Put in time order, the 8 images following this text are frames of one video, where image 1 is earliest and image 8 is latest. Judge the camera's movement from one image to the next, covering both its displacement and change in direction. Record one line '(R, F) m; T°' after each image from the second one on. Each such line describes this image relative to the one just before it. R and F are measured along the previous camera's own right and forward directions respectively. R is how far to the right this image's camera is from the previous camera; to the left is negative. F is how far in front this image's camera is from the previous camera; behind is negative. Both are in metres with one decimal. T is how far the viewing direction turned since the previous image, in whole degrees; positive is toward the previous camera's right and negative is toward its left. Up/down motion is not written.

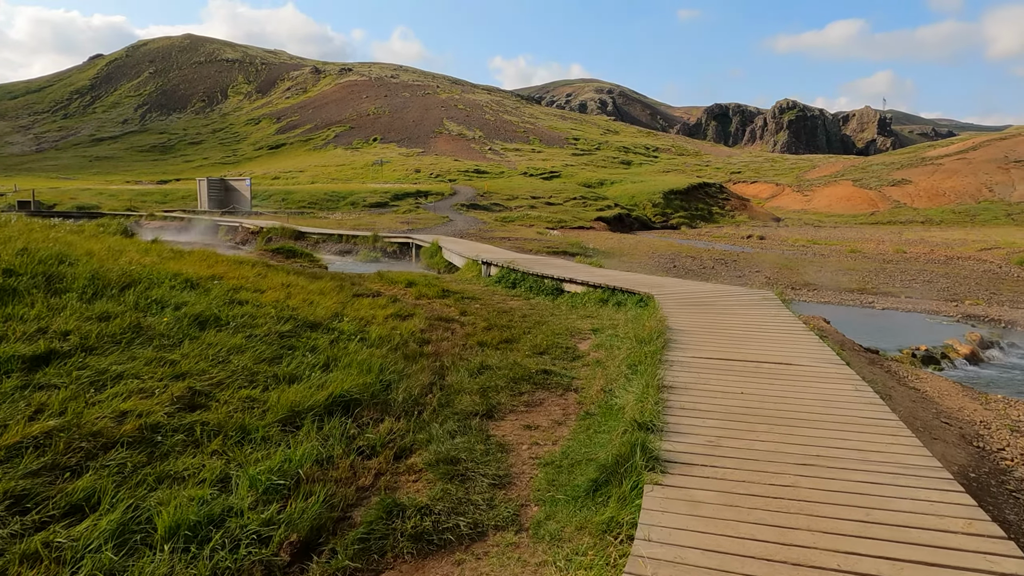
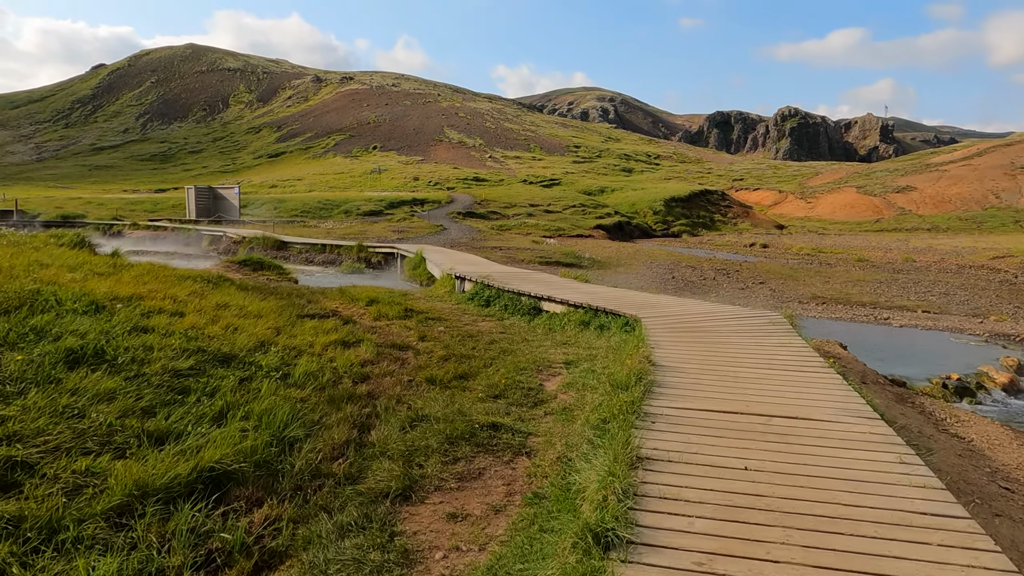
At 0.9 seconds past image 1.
(+0.5, +1.6) m; 0°
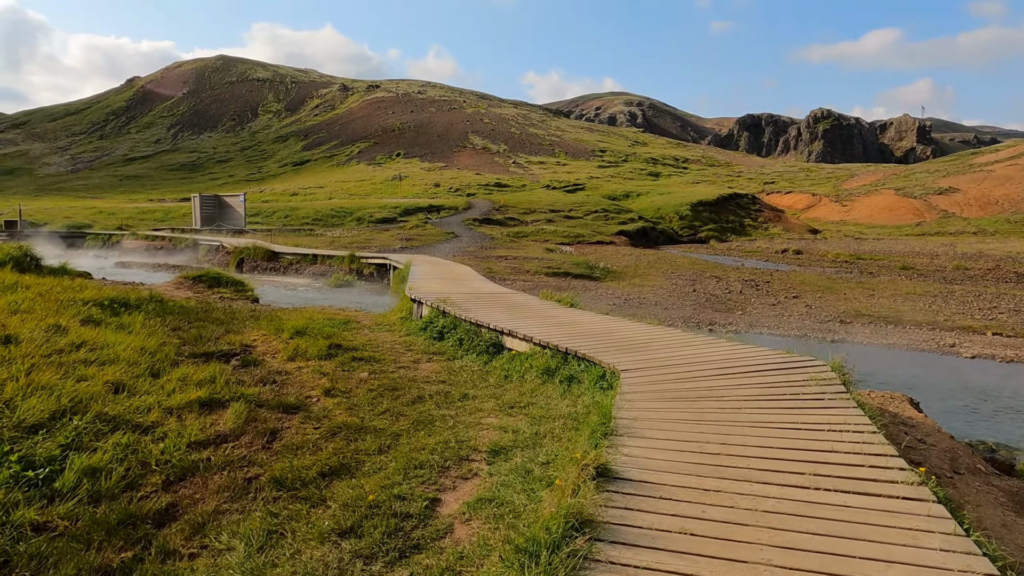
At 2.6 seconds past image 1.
(+1.0, +2.7) m; -2°
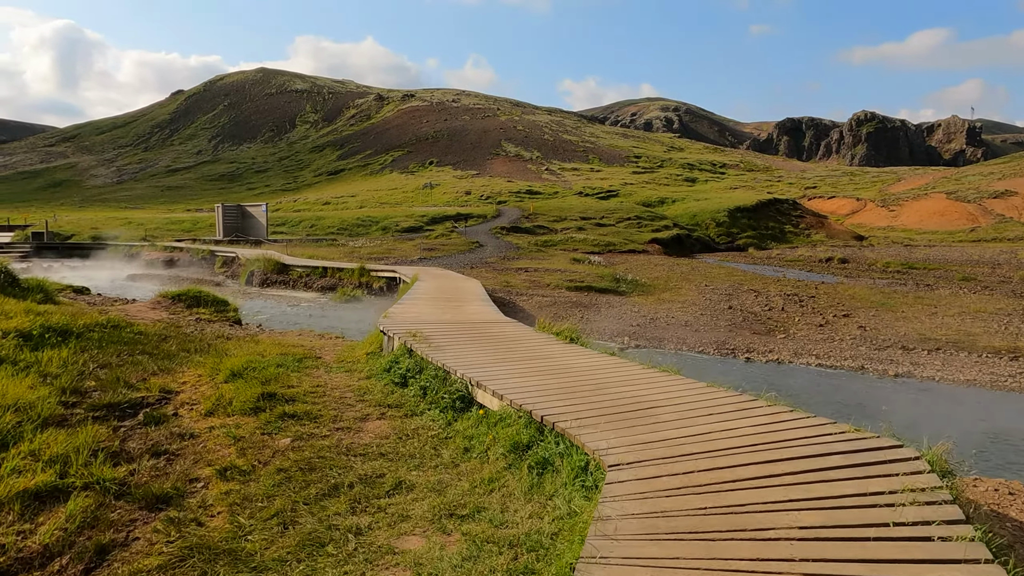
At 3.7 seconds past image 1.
(+0.6, +2.0) m; -3°
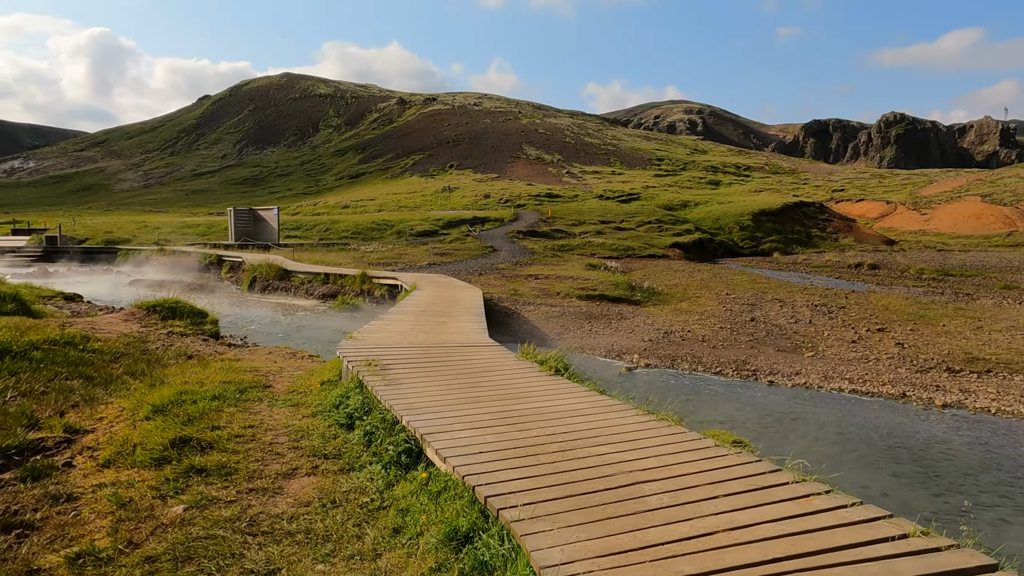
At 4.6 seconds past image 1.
(+0.5, +1.4) m; -2°
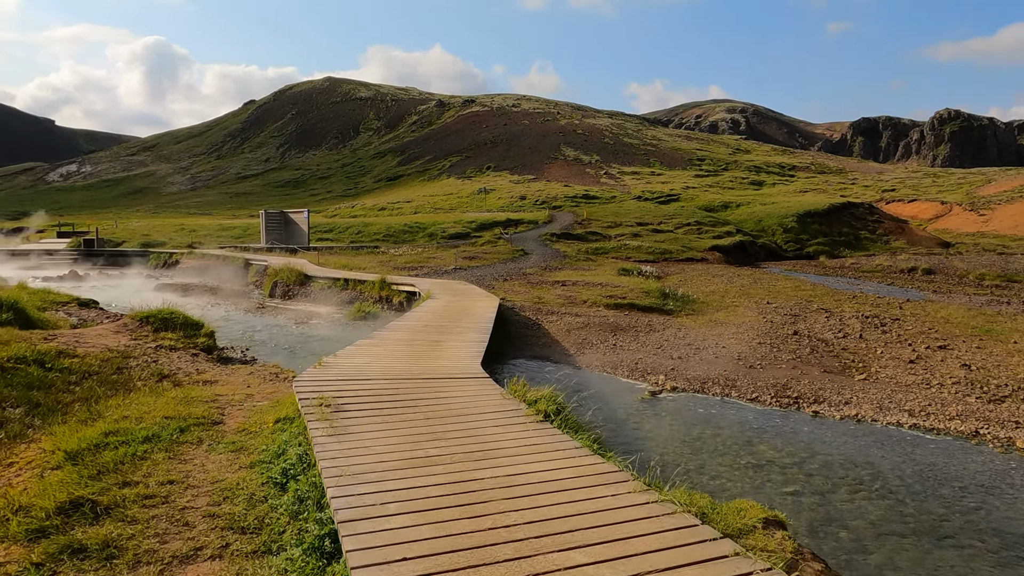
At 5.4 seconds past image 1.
(+0.5, +1.3) m; -3°
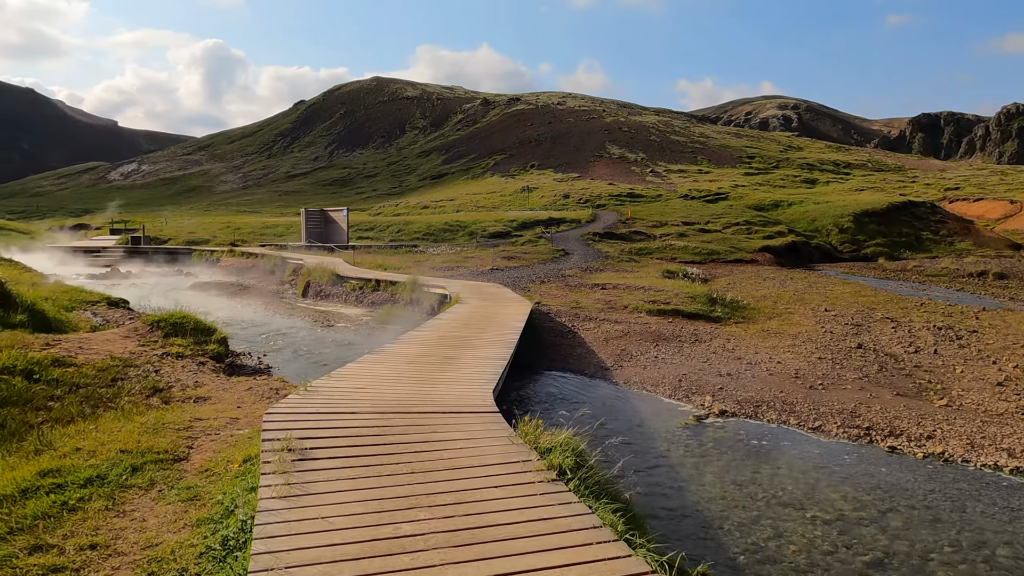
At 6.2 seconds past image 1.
(+0.3, +1.2) m; -4°
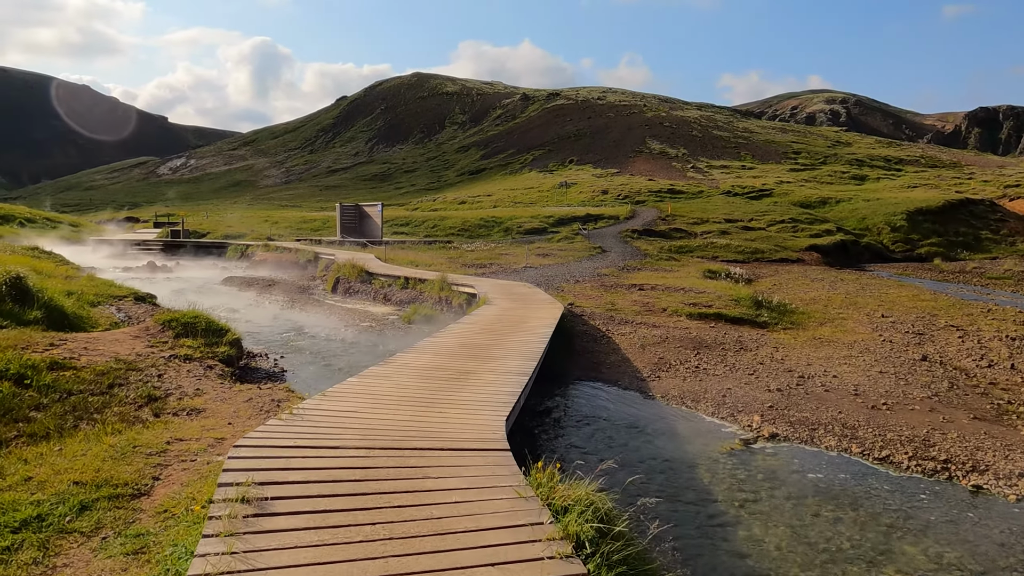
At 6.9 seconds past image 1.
(+0.2, +1.0) m; -3°
